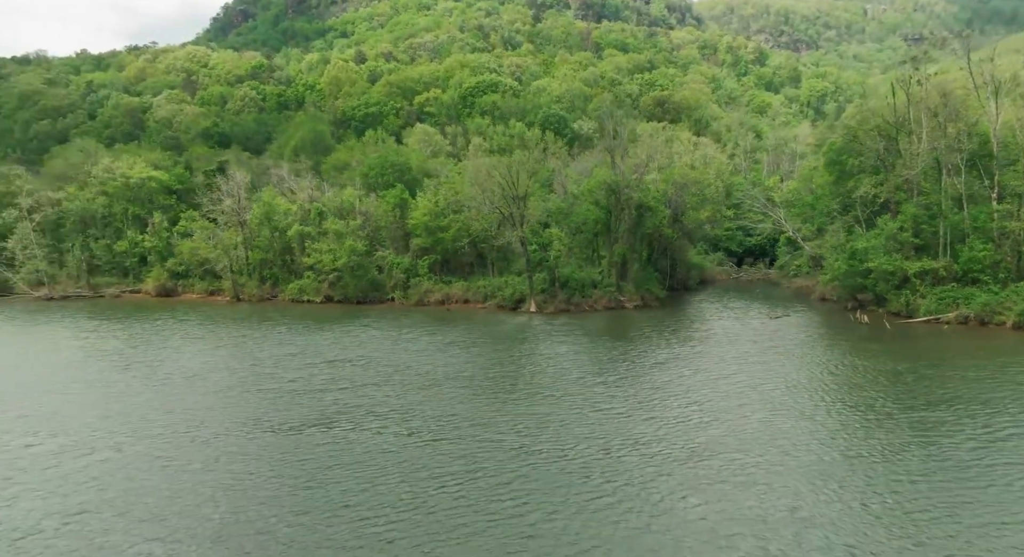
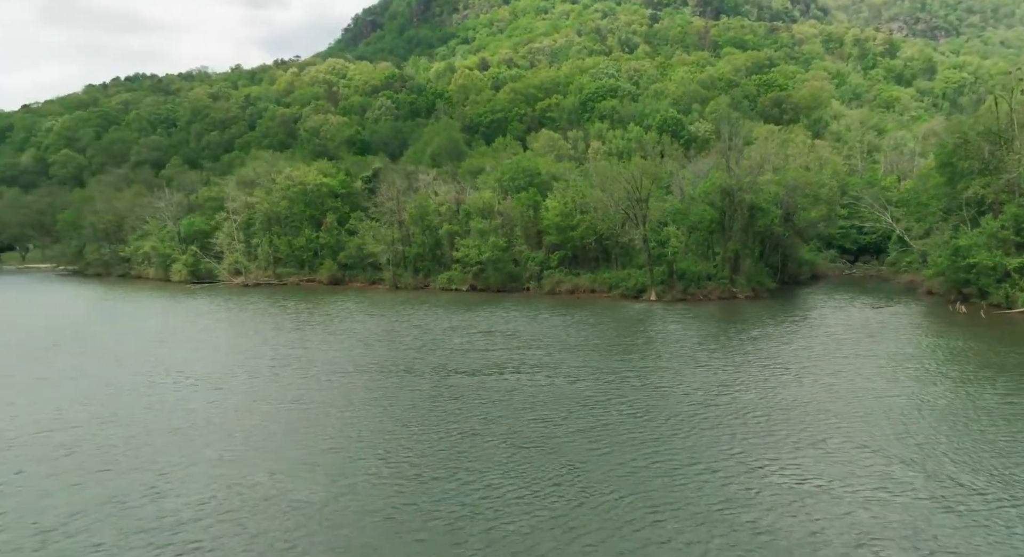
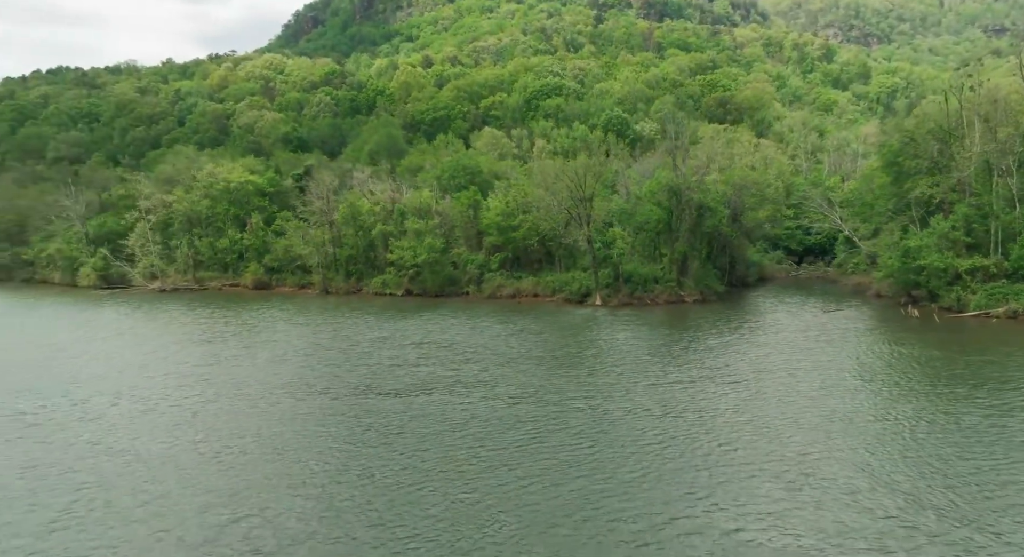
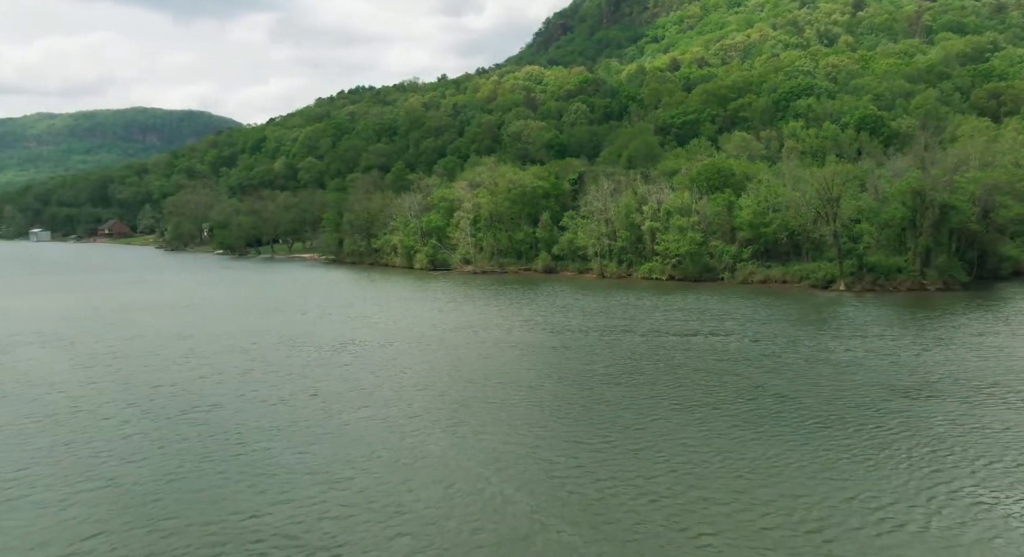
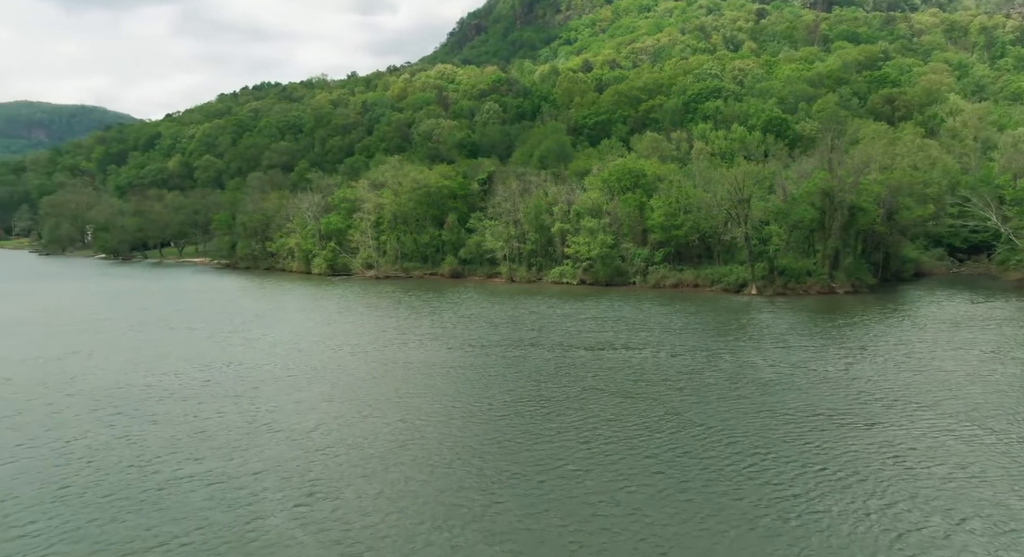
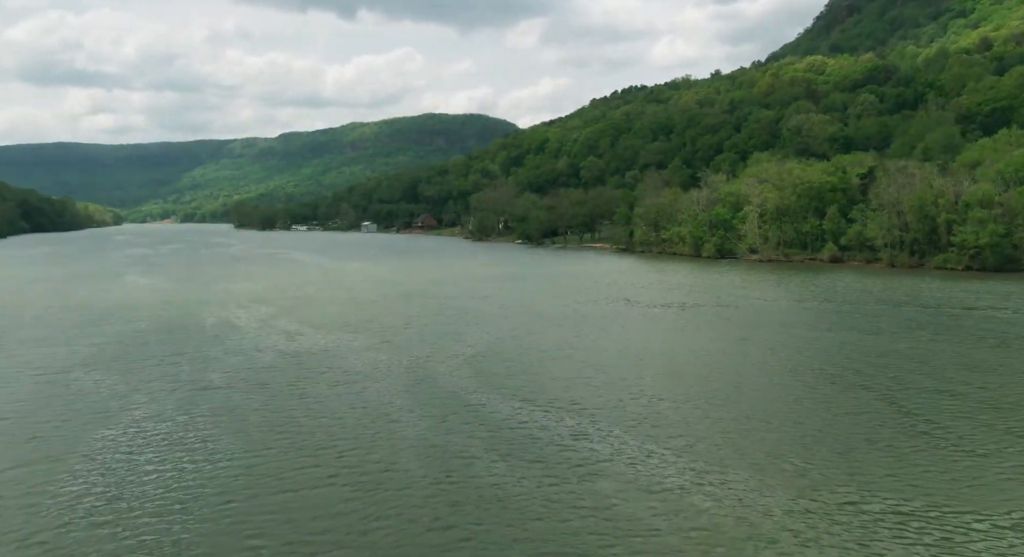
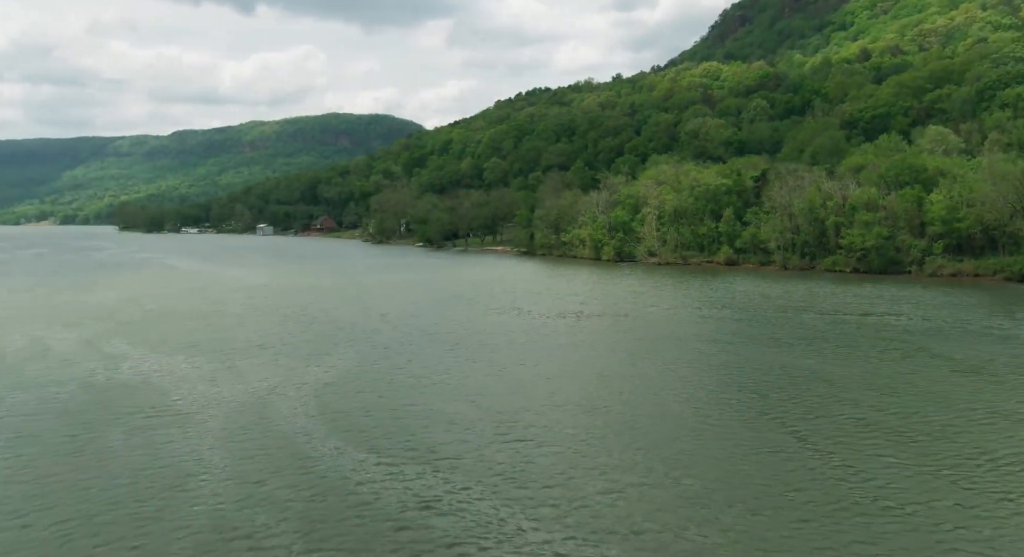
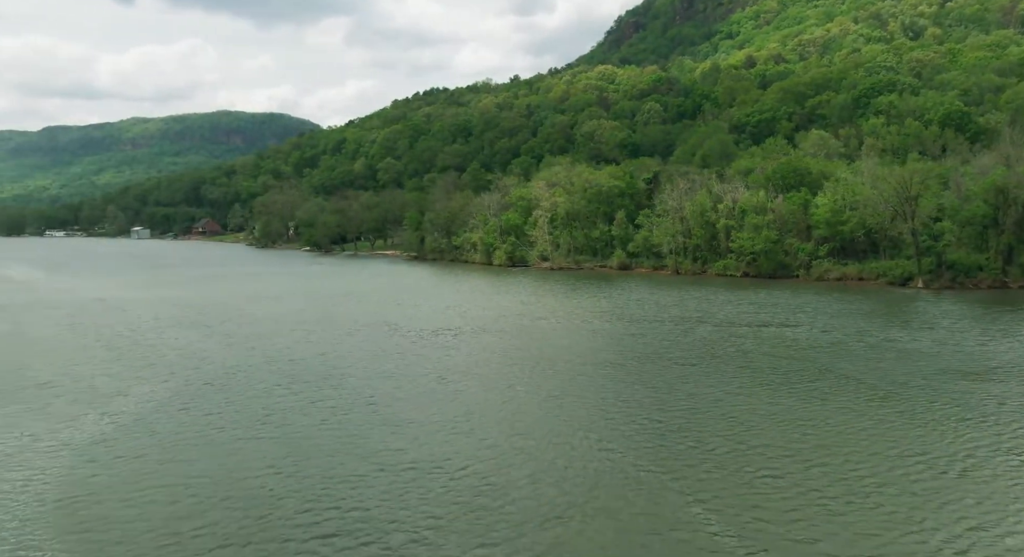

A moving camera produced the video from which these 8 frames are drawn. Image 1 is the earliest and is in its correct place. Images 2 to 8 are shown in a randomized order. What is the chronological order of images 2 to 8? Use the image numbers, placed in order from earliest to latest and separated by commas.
3, 2, 5, 4, 8, 7, 6
